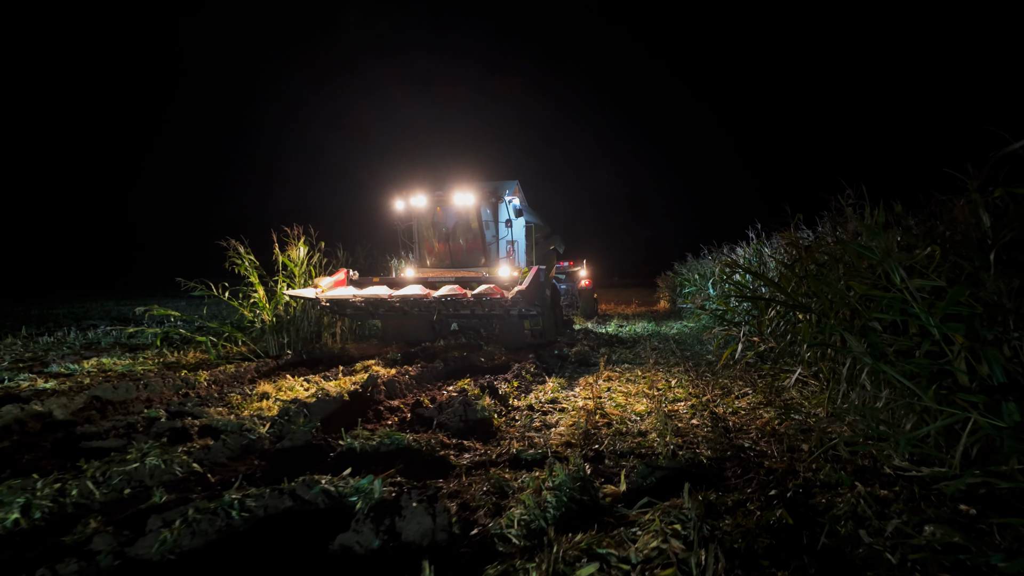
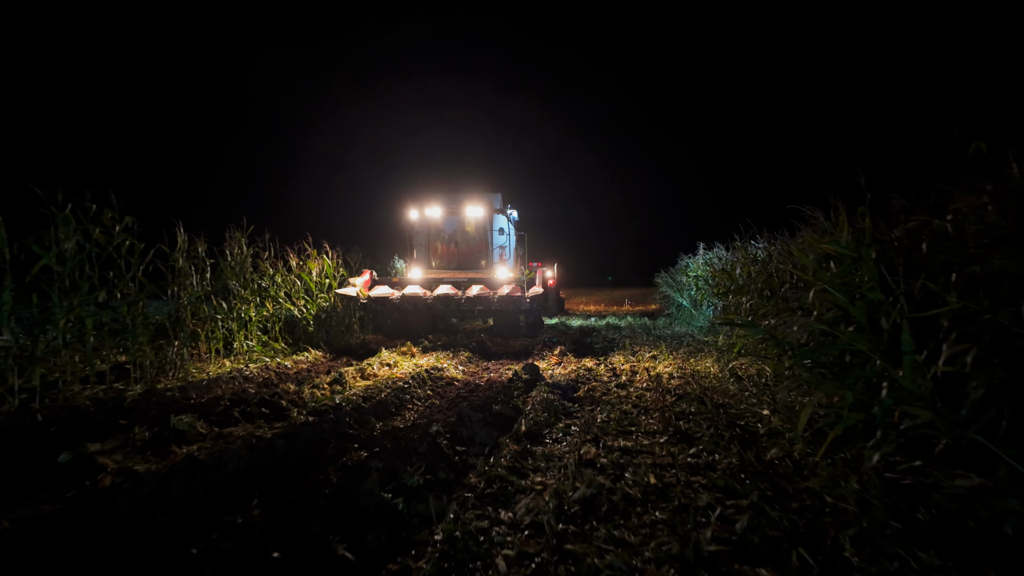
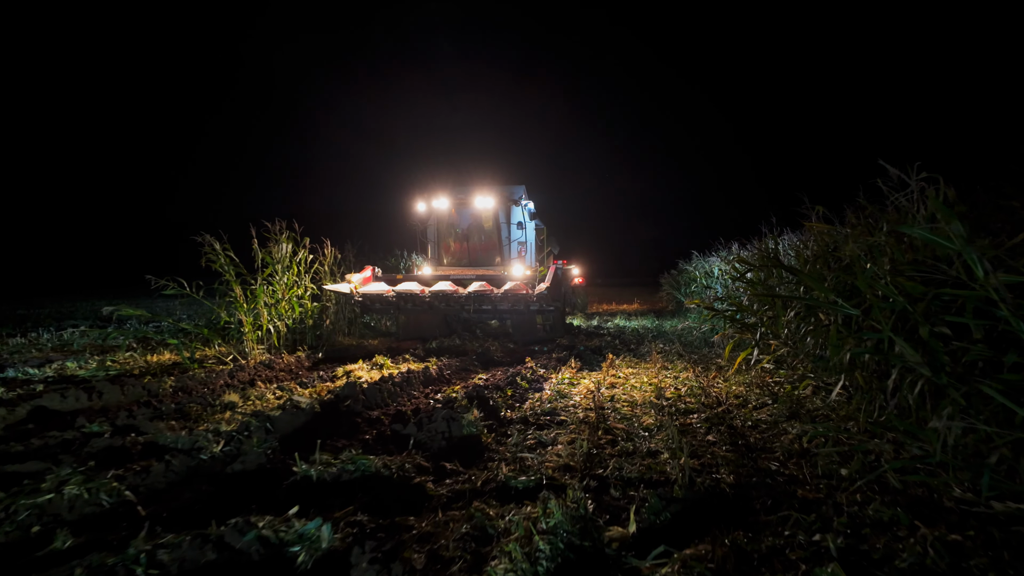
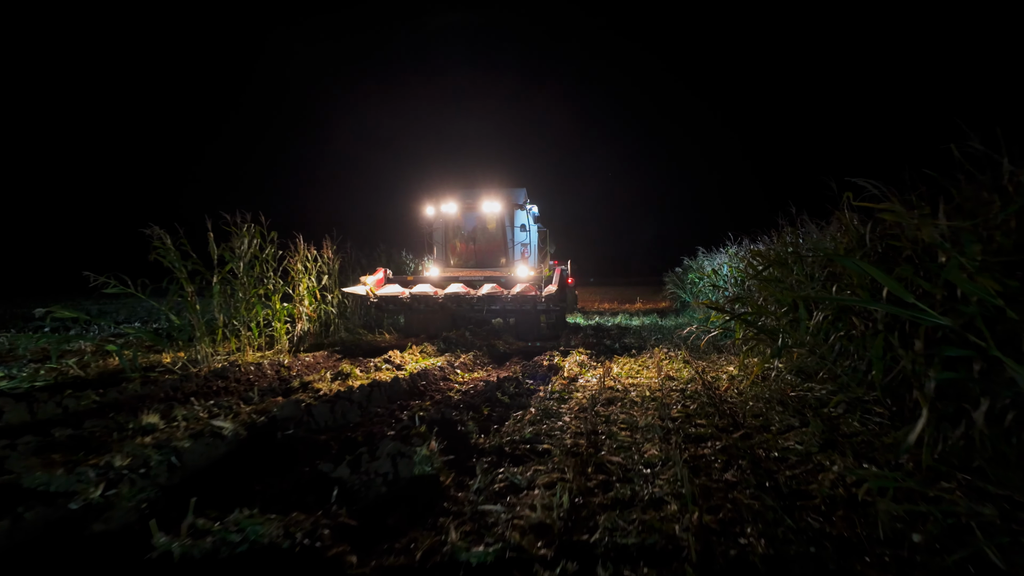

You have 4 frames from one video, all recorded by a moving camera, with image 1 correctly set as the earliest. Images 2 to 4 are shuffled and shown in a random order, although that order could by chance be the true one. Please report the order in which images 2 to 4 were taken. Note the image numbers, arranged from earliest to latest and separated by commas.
3, 4, 2
